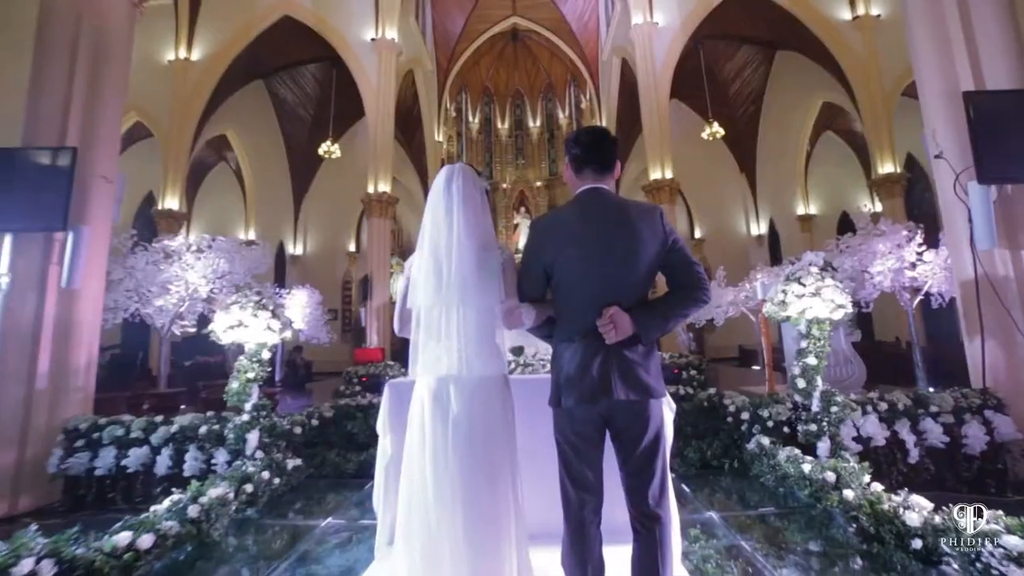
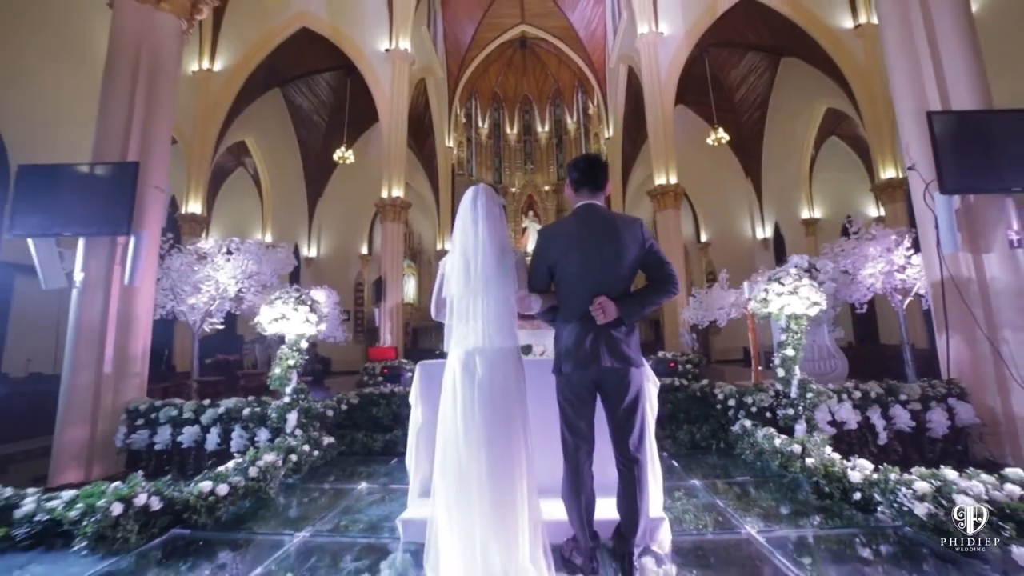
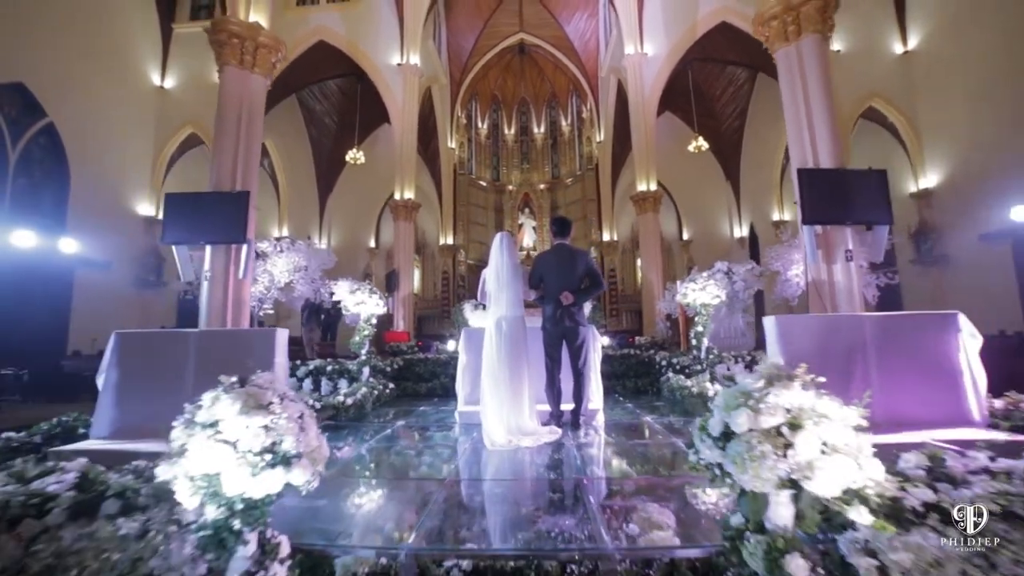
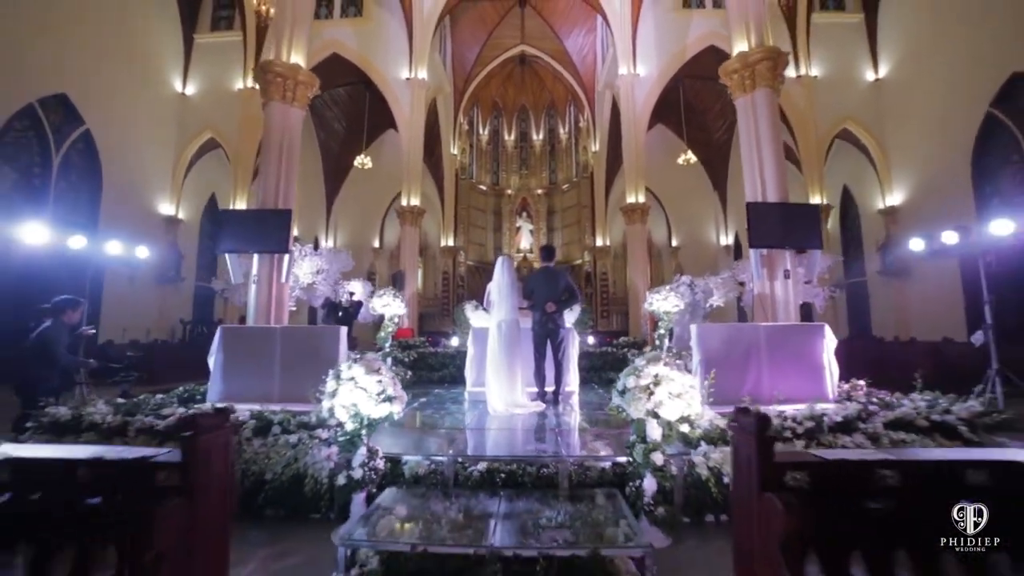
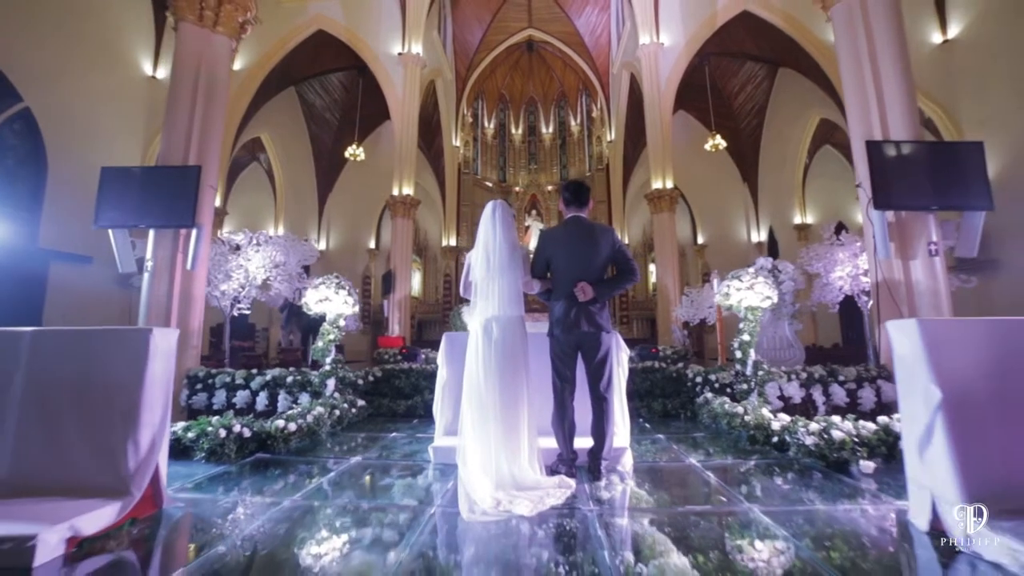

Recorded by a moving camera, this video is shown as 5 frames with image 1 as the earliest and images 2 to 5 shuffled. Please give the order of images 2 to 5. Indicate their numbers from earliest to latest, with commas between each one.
2, 5, 3, 4
